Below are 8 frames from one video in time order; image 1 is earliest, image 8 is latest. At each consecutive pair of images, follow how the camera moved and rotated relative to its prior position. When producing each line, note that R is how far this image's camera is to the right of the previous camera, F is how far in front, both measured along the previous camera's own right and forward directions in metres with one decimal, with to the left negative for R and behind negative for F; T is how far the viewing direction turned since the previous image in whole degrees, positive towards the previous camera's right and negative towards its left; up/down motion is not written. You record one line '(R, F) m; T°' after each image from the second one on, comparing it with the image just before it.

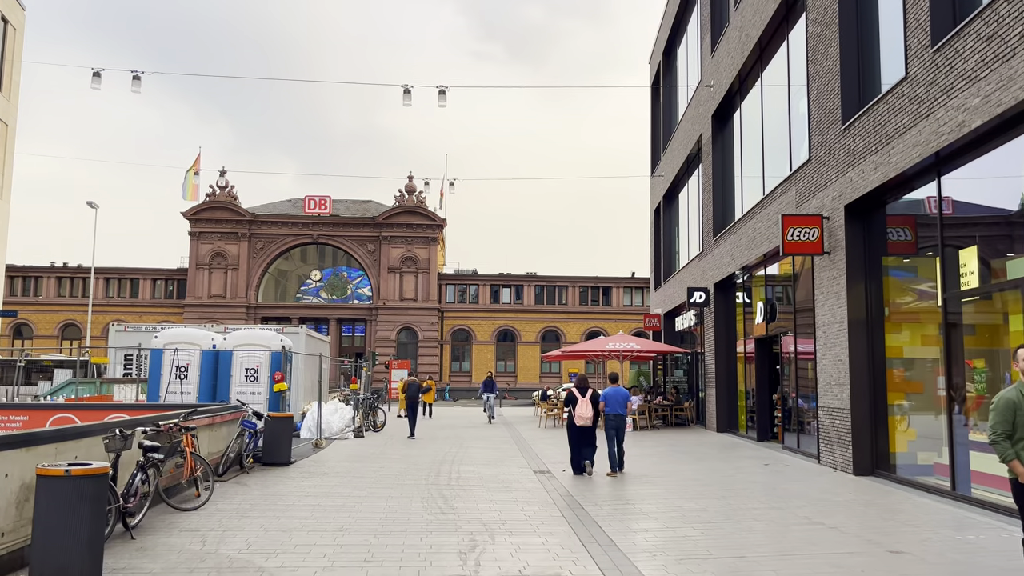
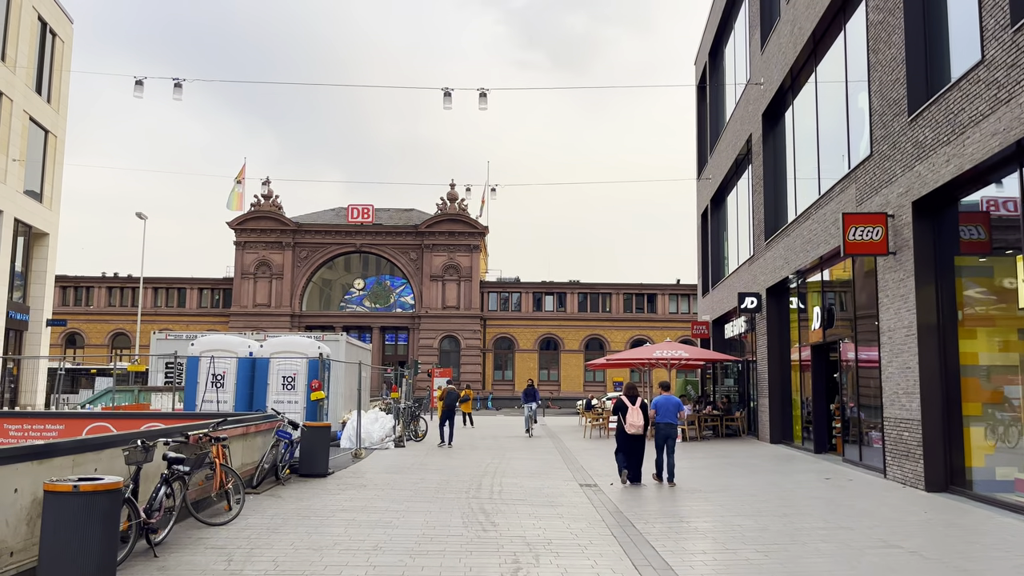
(0.0, +0.6) m; -3°
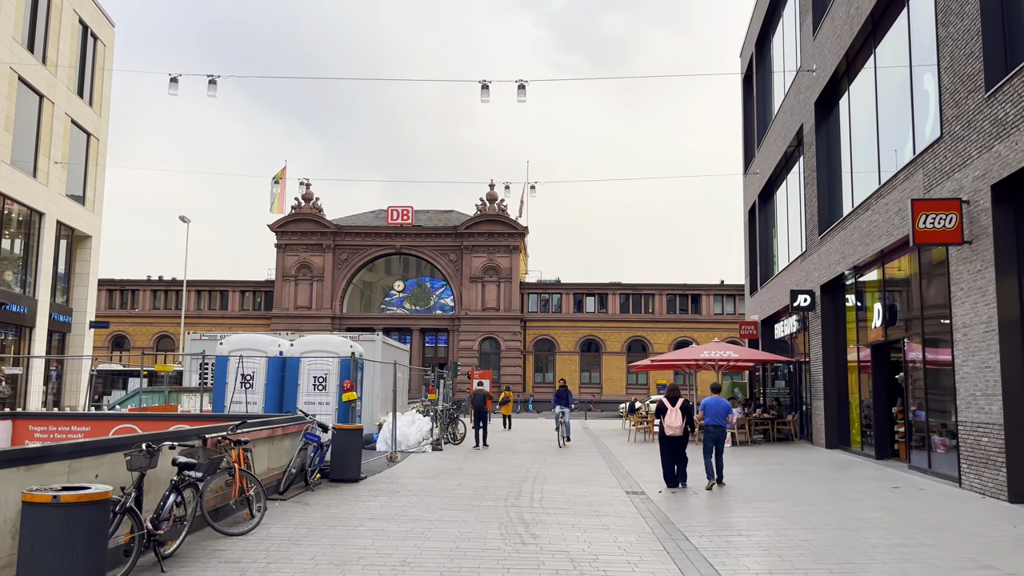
(0.0, +0.8) m; -3°
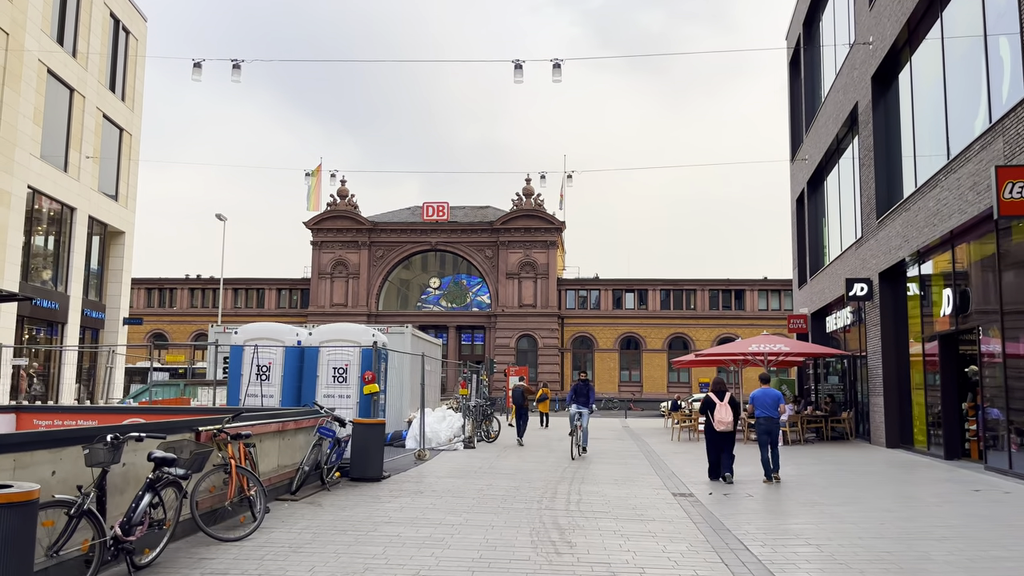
(+0.1, +1.1) m; -3°
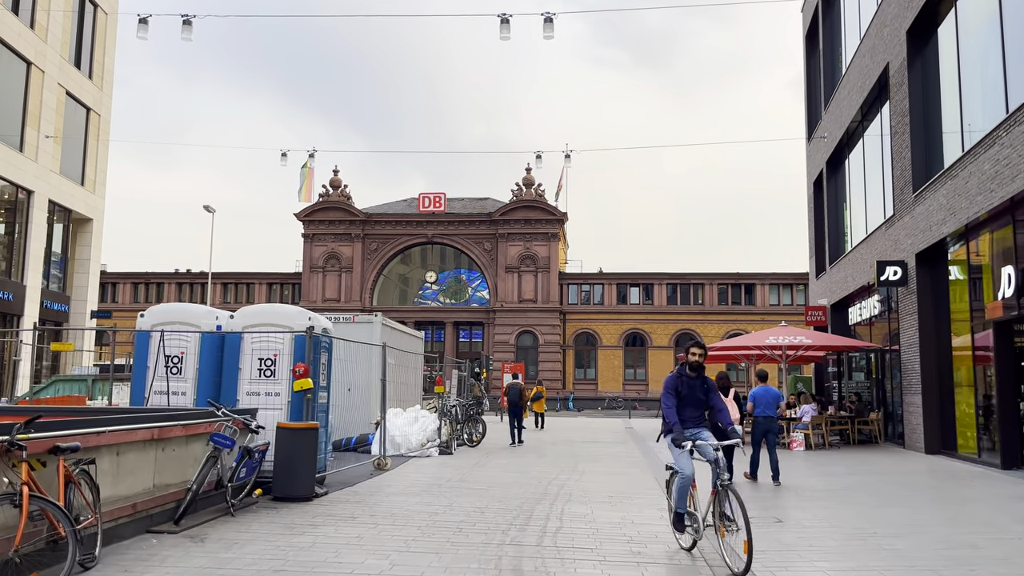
(+0.5, +2.4) m; 0°
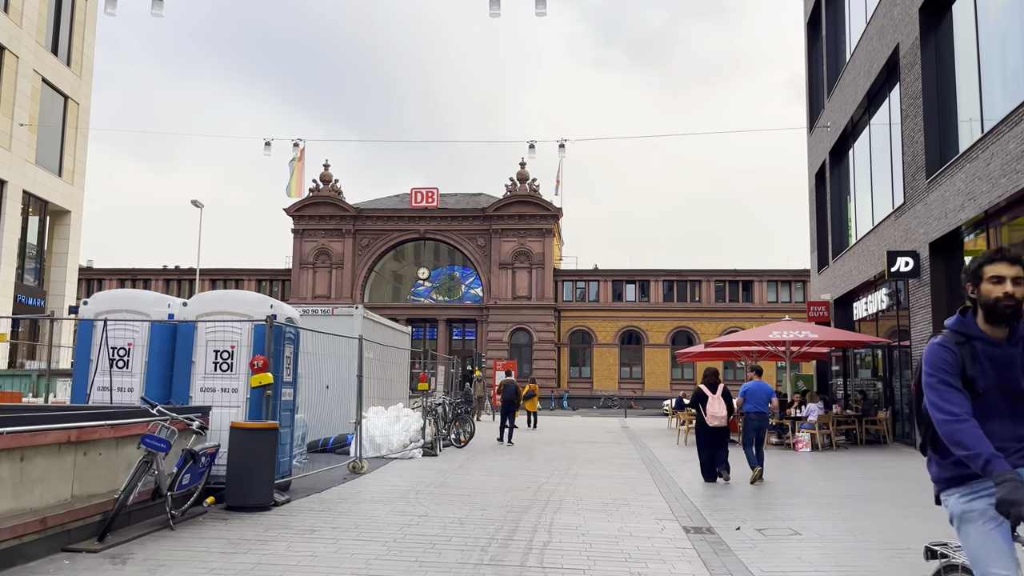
(+0.1, +1.0) m; 0°
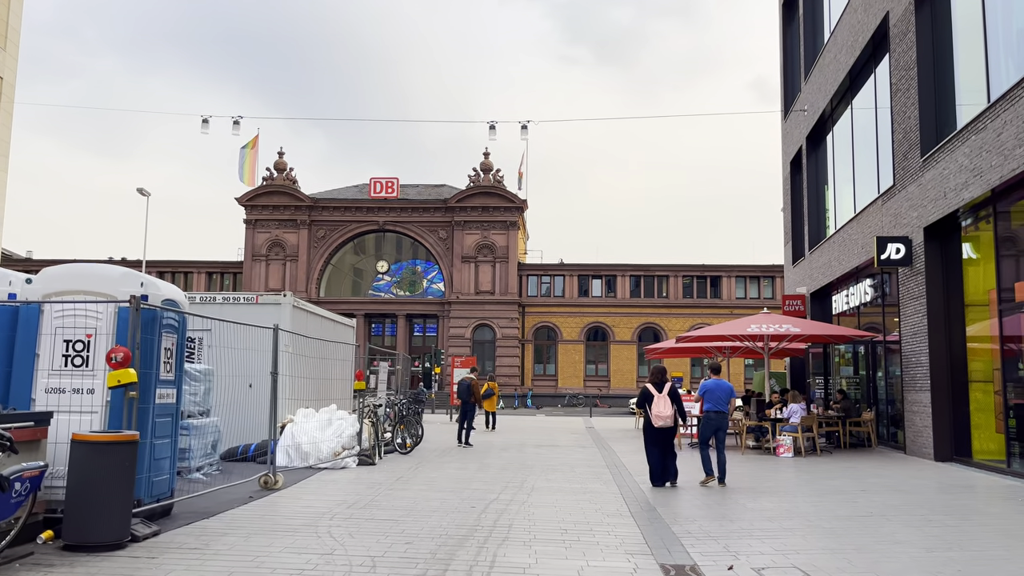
(+0.3, +1.8) m; +2°
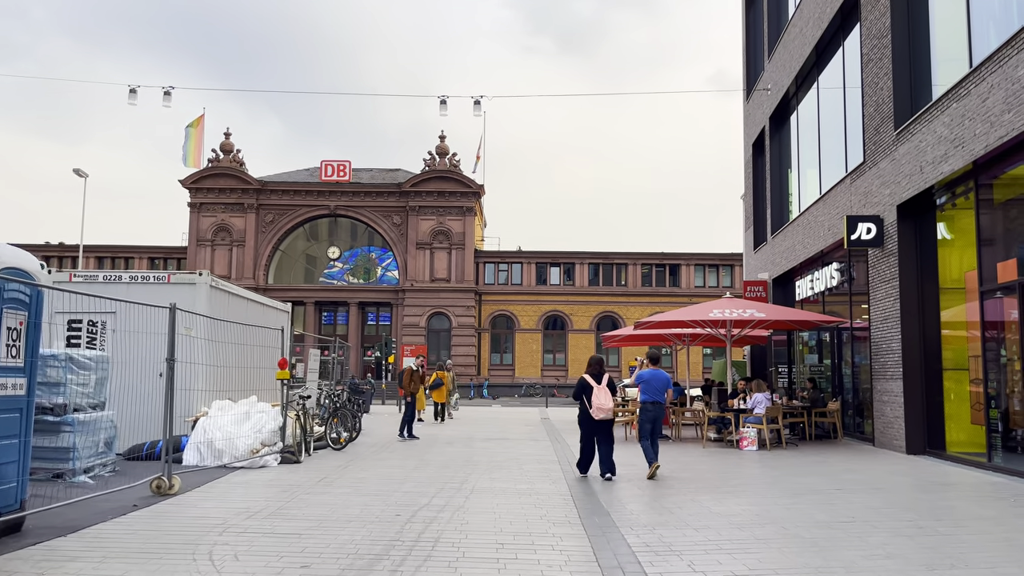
(+0.3, +1.3) m; +3°
